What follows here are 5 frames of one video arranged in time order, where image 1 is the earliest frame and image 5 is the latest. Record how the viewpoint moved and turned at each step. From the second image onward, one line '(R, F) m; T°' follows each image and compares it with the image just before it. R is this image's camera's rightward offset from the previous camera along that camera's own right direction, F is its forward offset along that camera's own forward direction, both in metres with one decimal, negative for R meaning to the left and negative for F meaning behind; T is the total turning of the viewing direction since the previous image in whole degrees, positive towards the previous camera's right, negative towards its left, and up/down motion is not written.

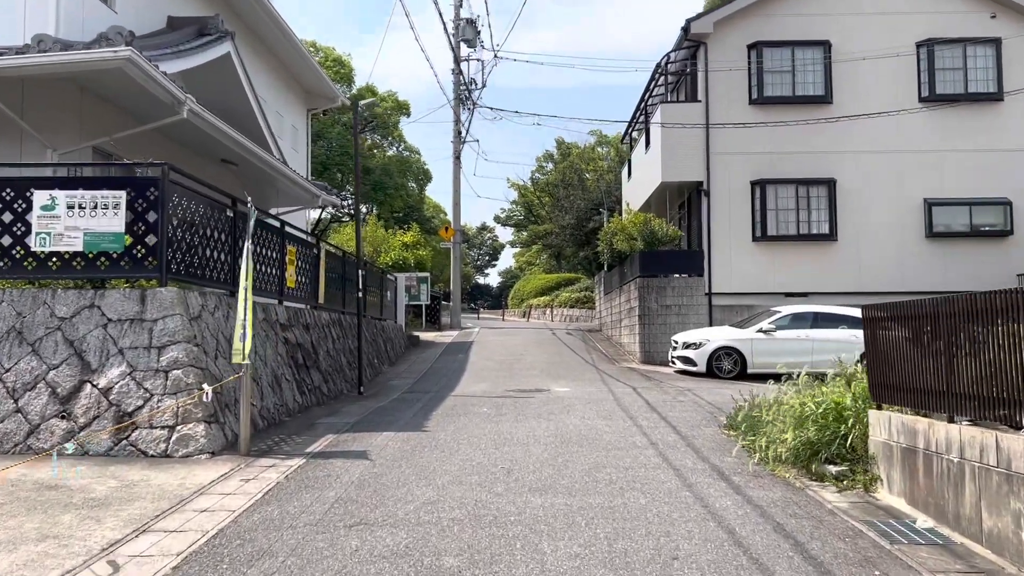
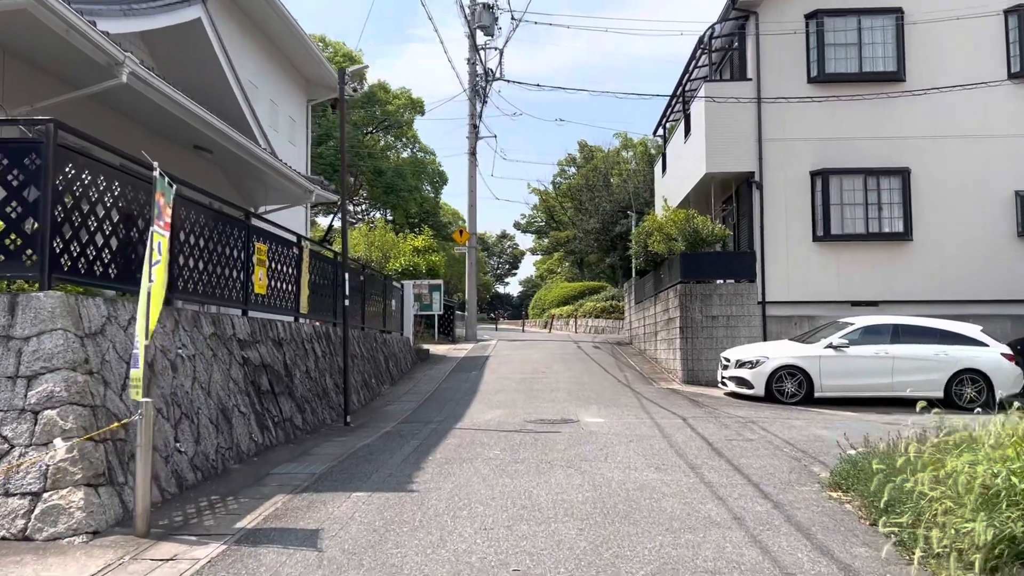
(0.0, +2.3) m; -1°
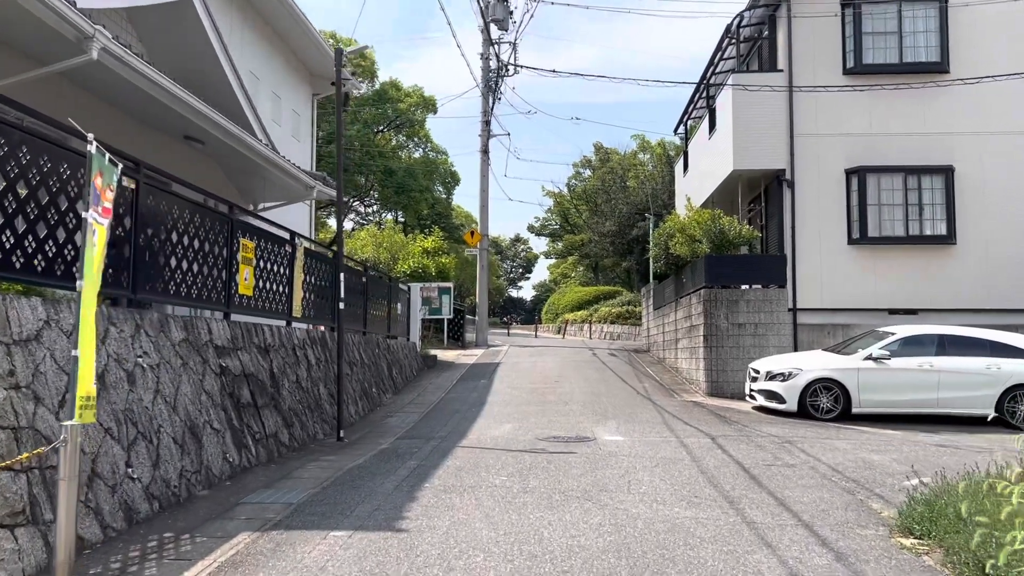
(0.0, +0.9) m; -1°
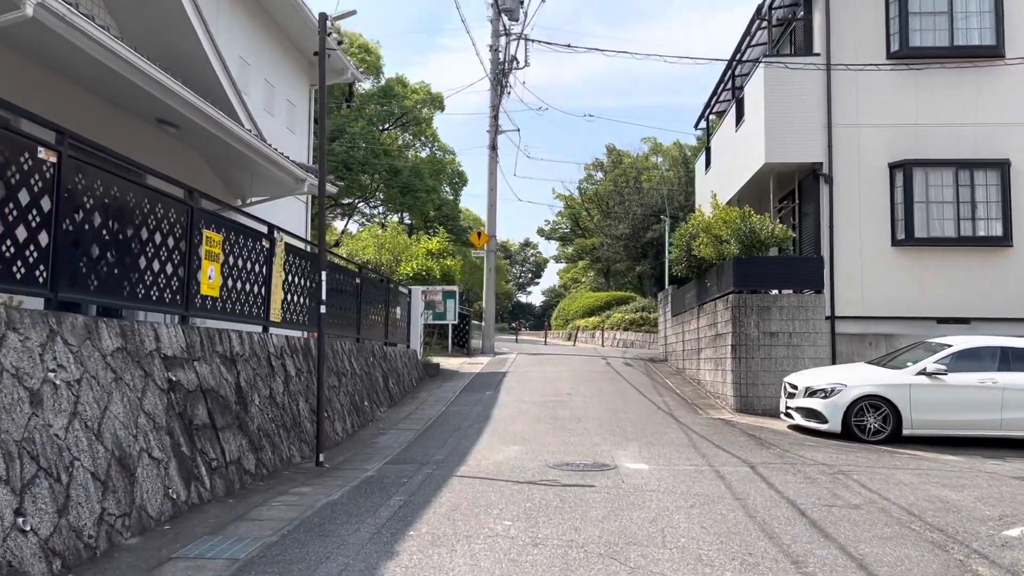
(0.0, +1.3) m; -1°
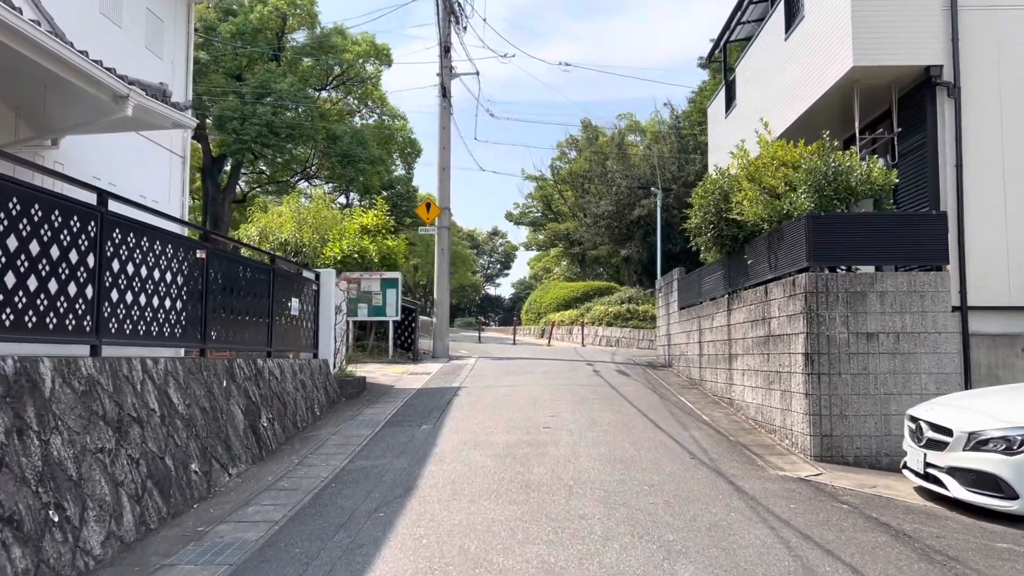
(+0.2, +4.8) m; +2°
